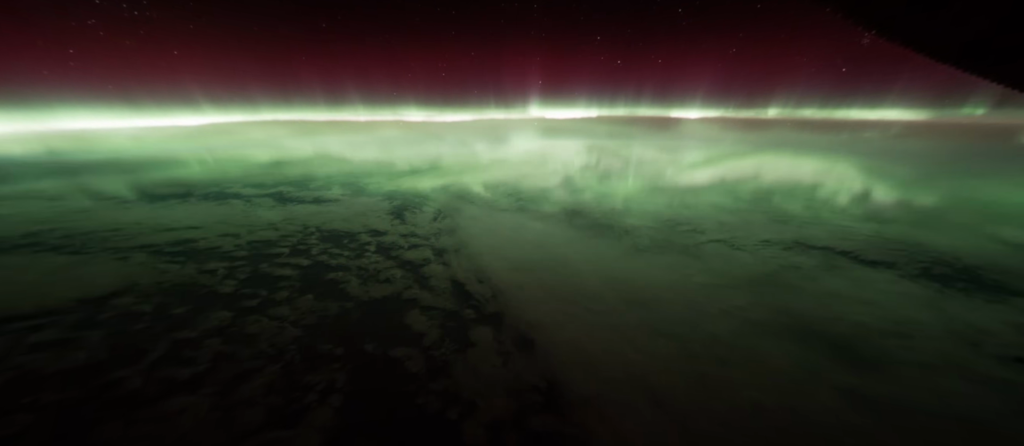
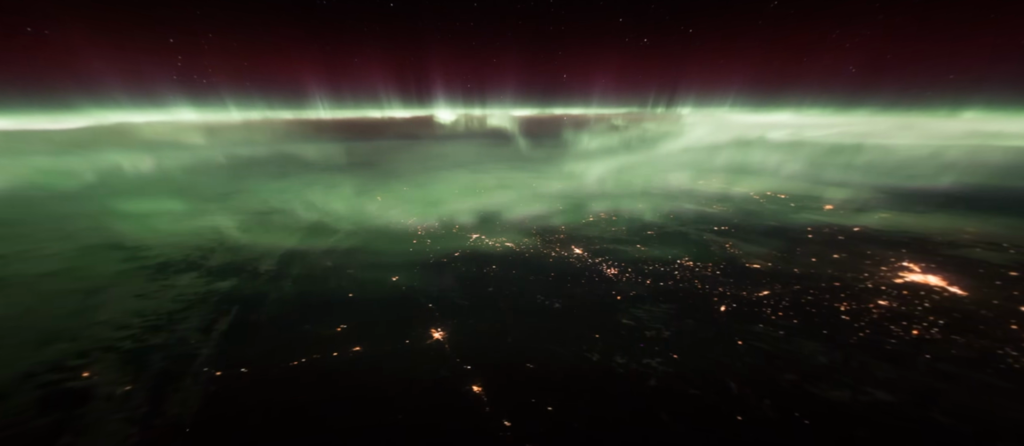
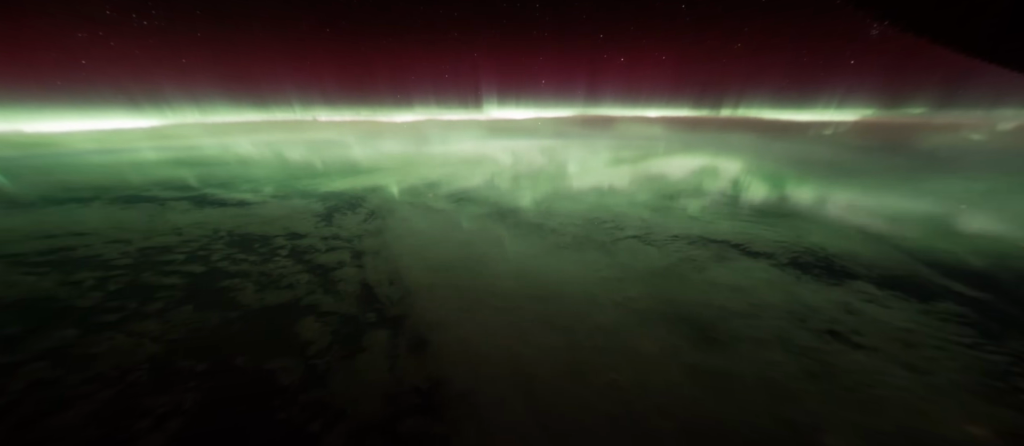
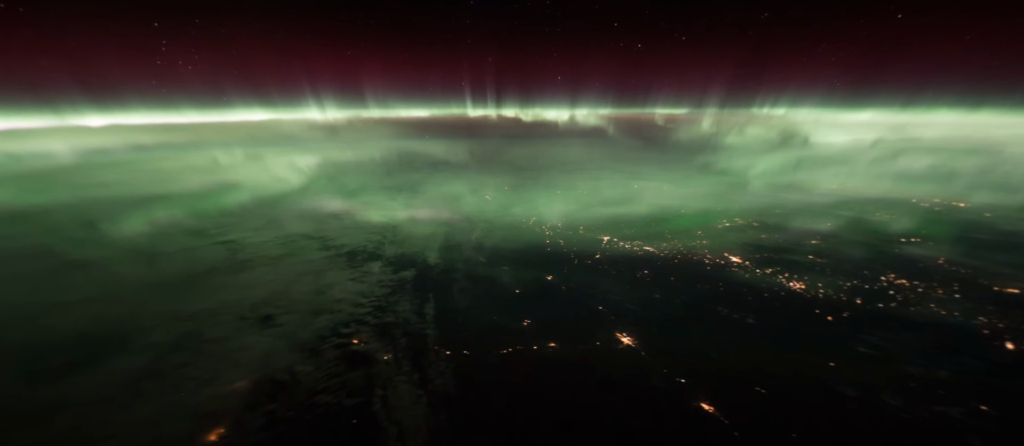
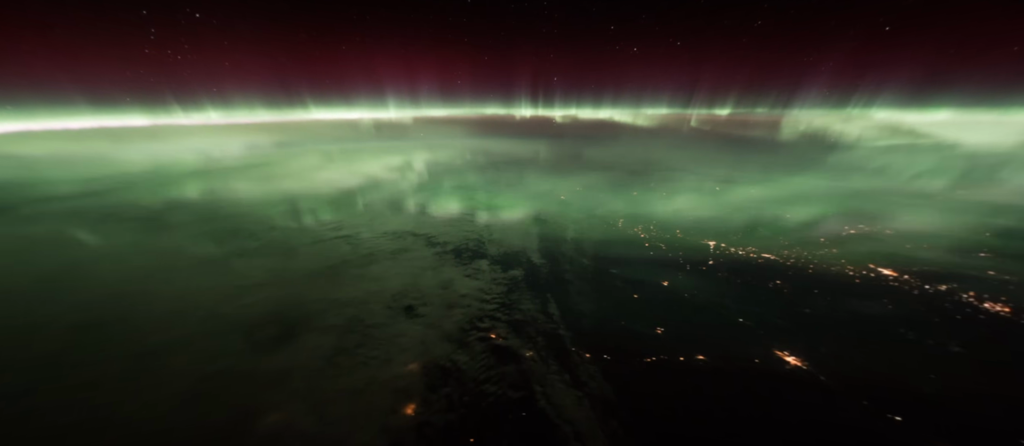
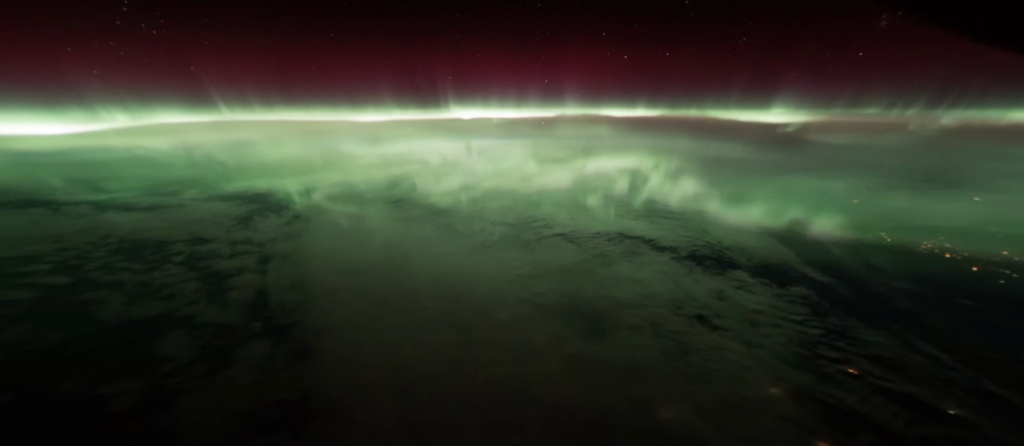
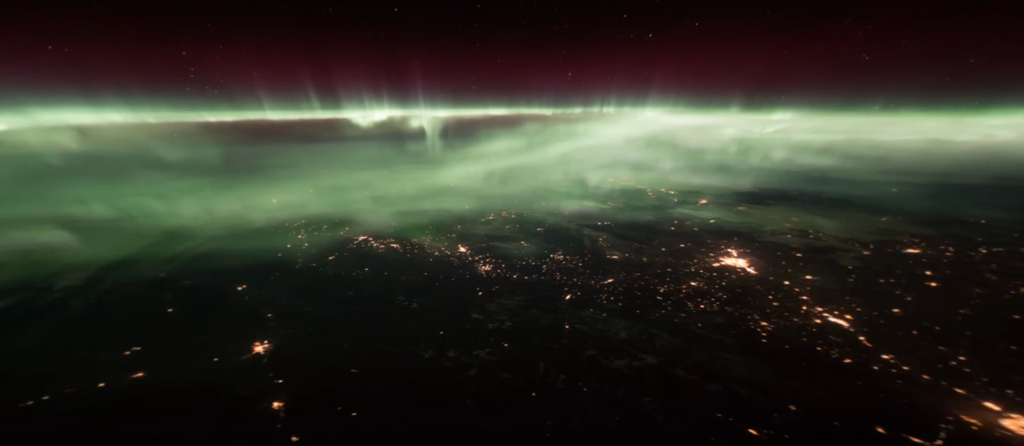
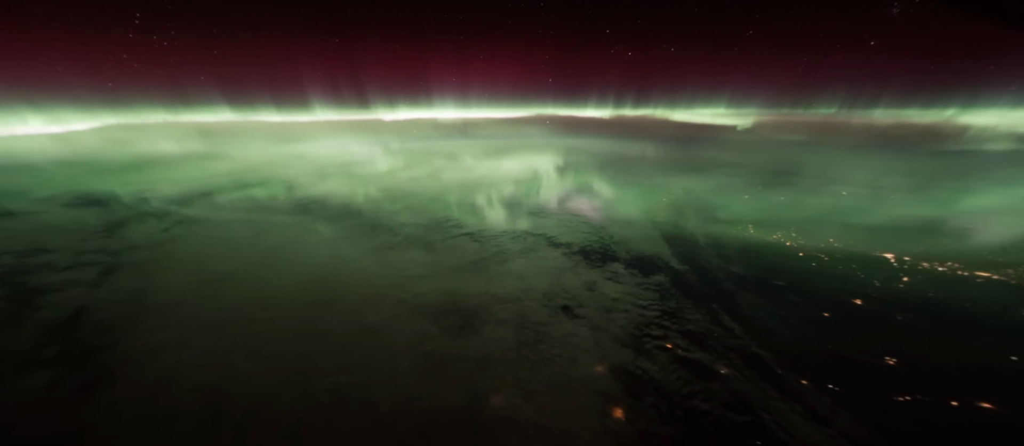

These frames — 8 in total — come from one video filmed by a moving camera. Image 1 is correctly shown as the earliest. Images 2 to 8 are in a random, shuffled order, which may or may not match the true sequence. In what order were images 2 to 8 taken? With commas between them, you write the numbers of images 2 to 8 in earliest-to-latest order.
3, 6, 8, 5, 4, 2, 7
